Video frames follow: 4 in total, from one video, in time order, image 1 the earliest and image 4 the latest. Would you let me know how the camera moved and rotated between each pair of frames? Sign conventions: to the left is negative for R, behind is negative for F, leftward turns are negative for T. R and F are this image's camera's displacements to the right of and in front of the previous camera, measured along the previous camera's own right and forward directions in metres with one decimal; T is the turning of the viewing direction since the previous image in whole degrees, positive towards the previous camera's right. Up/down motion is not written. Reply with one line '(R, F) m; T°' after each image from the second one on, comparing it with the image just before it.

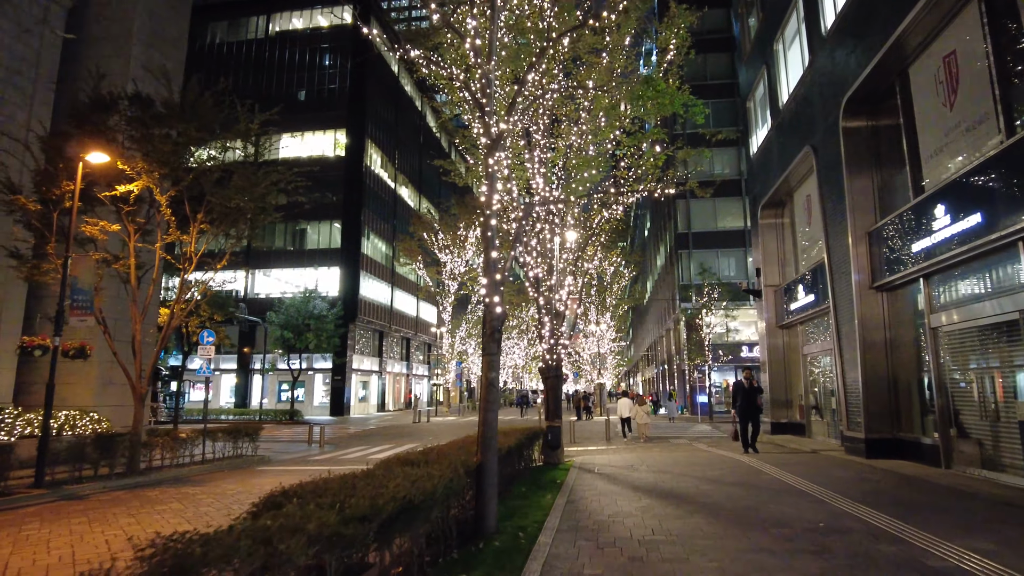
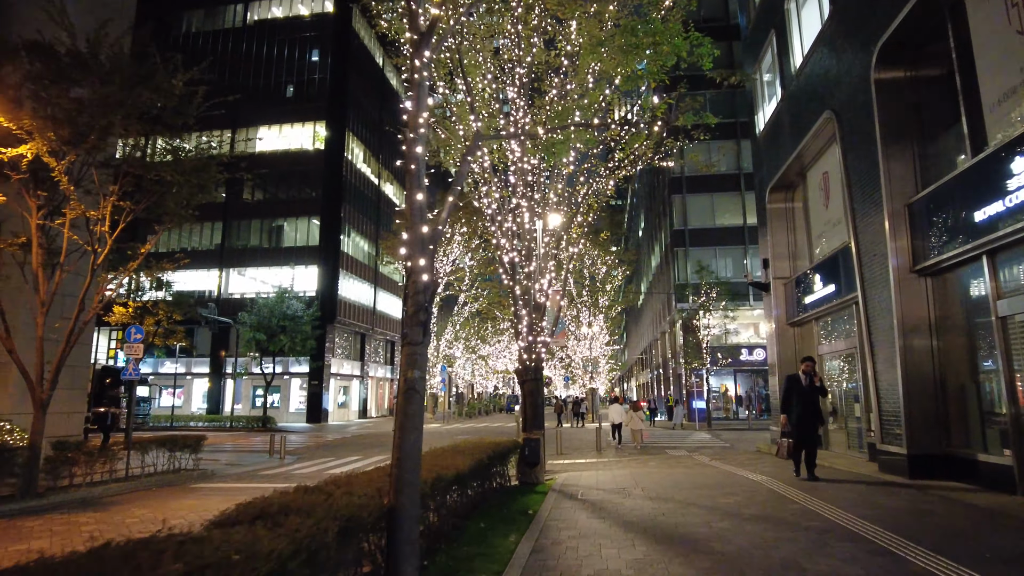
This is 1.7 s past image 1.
(+0.4, +2.2) m; +1°
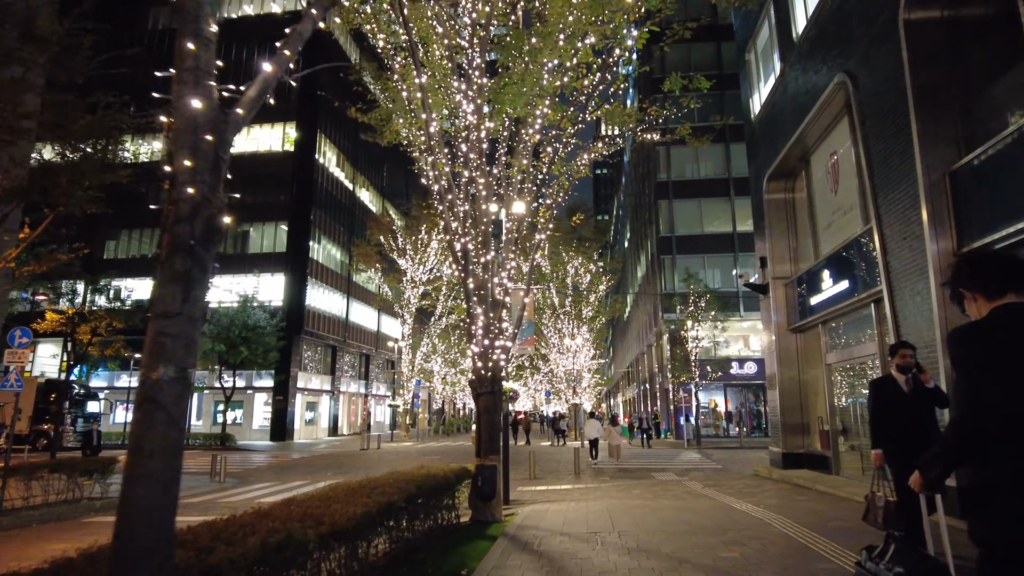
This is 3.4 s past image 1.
(+0.5, +2.1) m; +1°
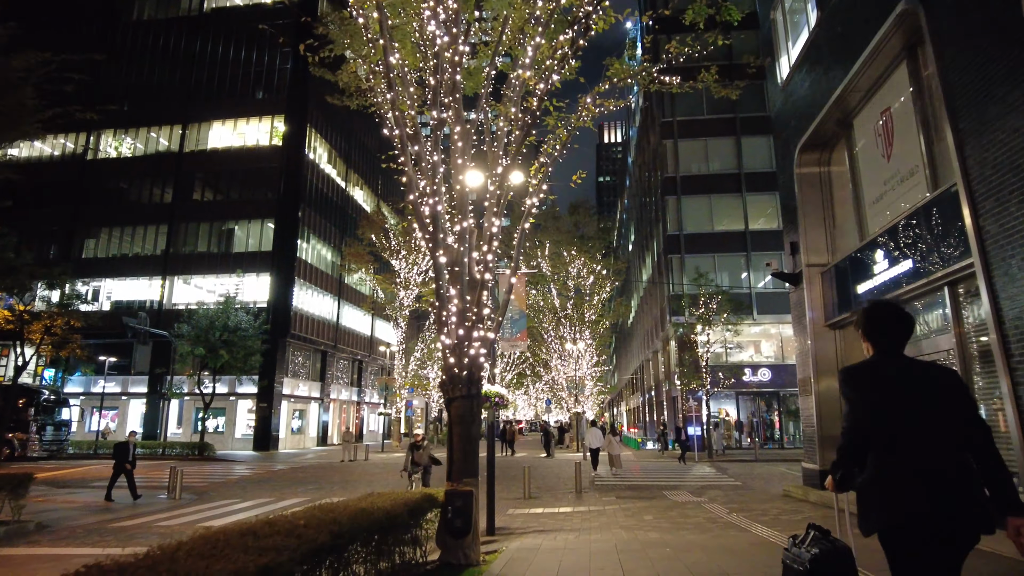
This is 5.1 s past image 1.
(+0.2, +2.2) m; 0°
